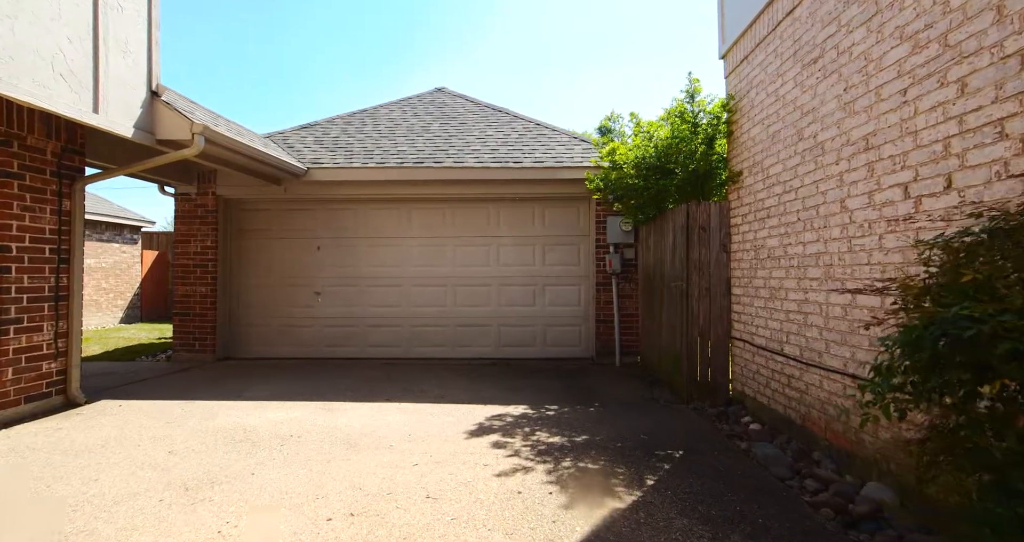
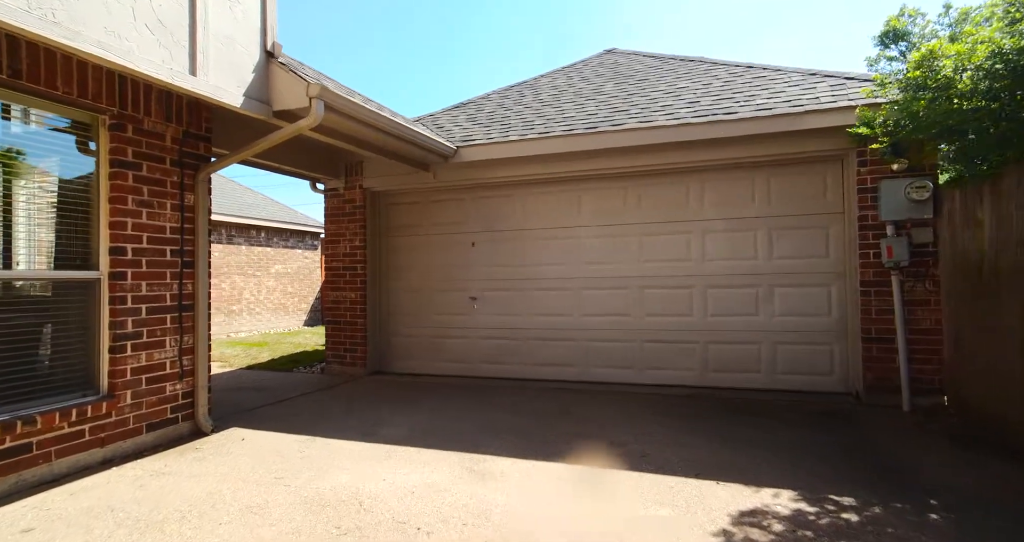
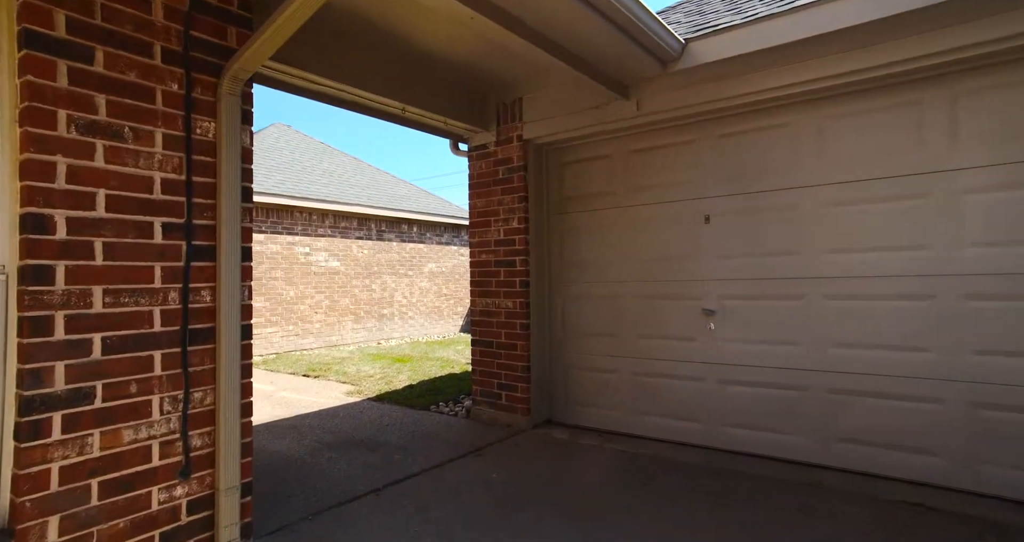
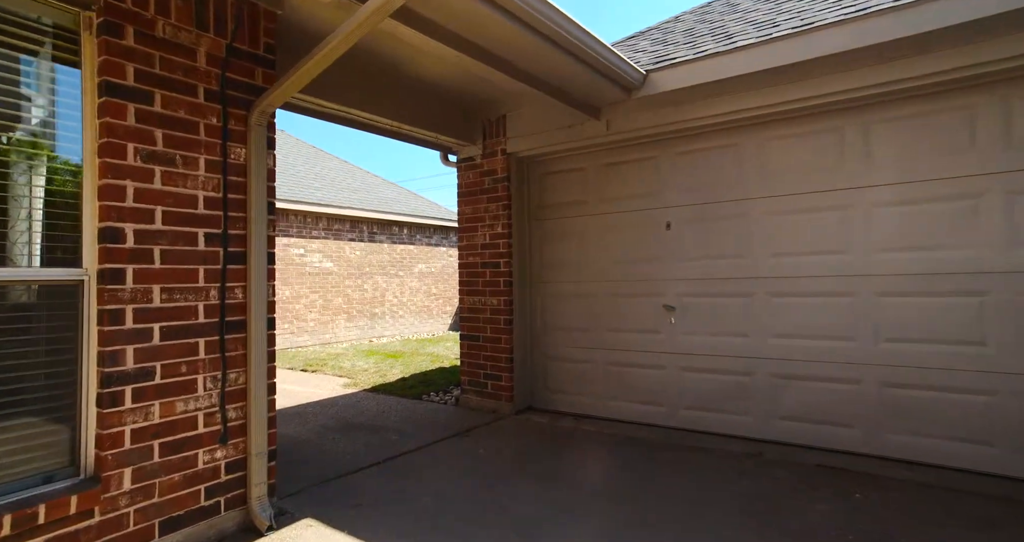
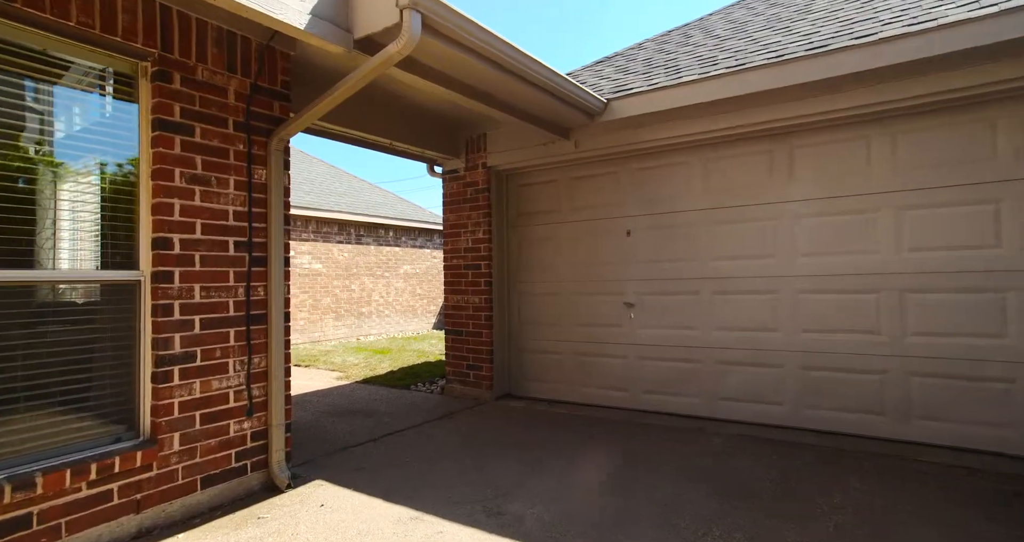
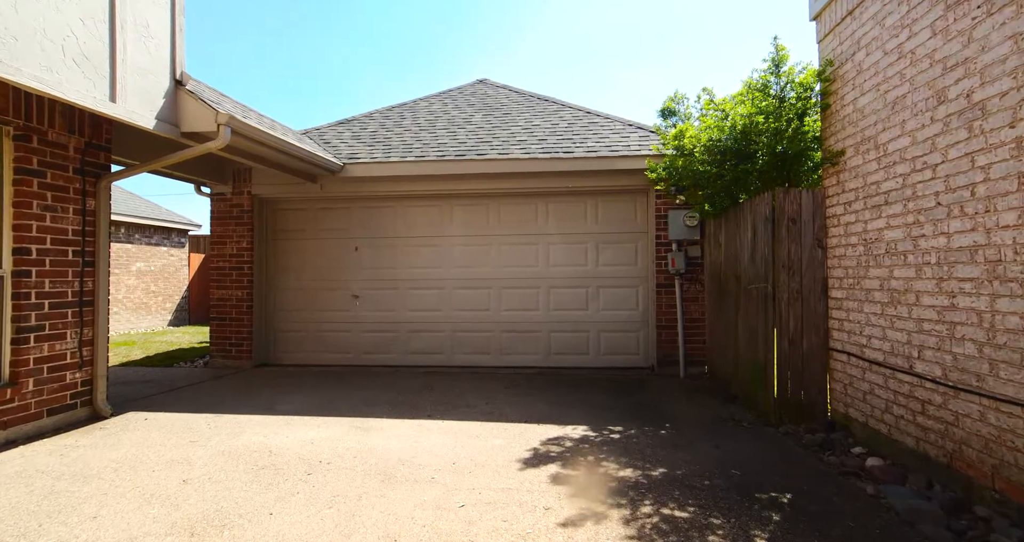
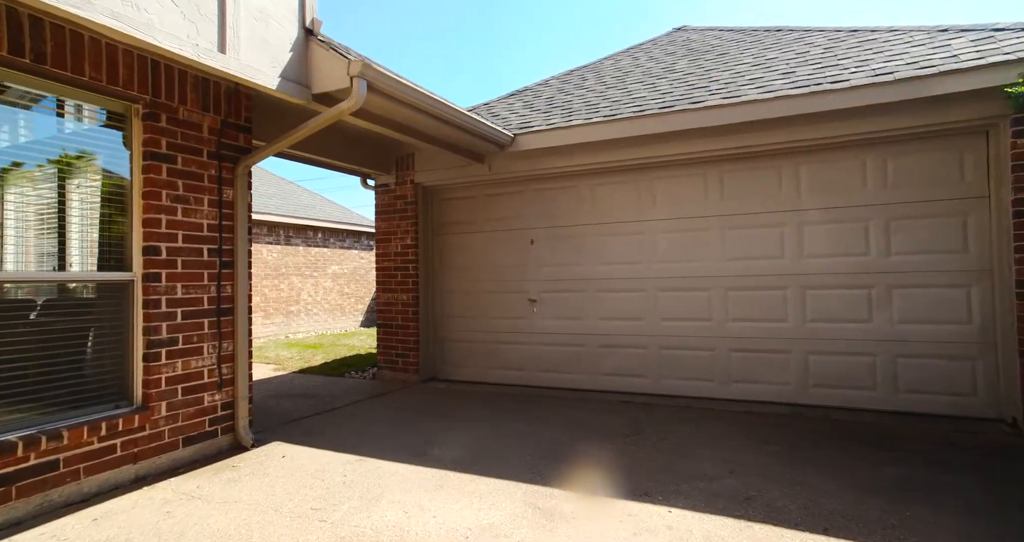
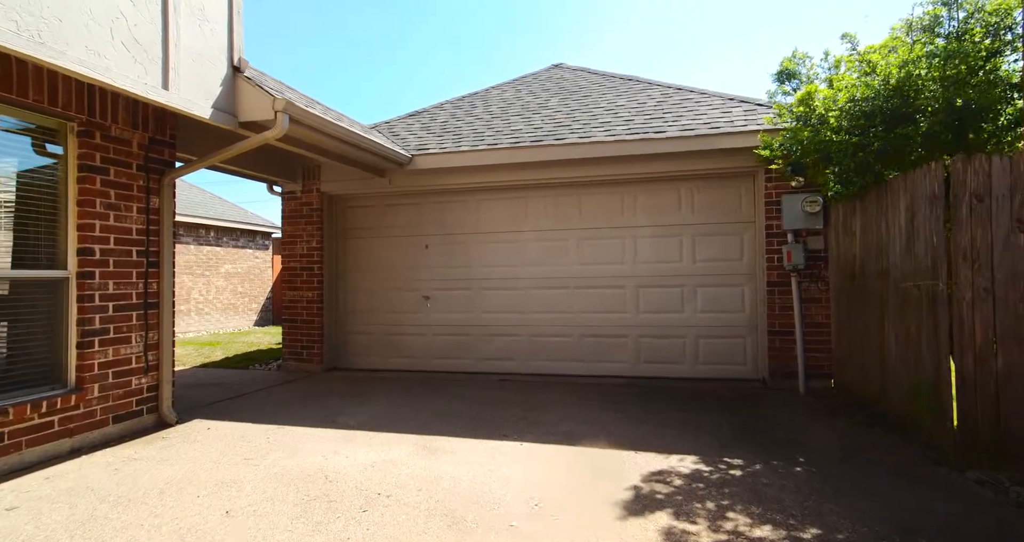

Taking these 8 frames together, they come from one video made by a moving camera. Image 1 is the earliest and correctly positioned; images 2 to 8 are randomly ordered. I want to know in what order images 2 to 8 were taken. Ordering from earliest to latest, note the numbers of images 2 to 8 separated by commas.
6, 8, 2, 7, 5, 4, 3
